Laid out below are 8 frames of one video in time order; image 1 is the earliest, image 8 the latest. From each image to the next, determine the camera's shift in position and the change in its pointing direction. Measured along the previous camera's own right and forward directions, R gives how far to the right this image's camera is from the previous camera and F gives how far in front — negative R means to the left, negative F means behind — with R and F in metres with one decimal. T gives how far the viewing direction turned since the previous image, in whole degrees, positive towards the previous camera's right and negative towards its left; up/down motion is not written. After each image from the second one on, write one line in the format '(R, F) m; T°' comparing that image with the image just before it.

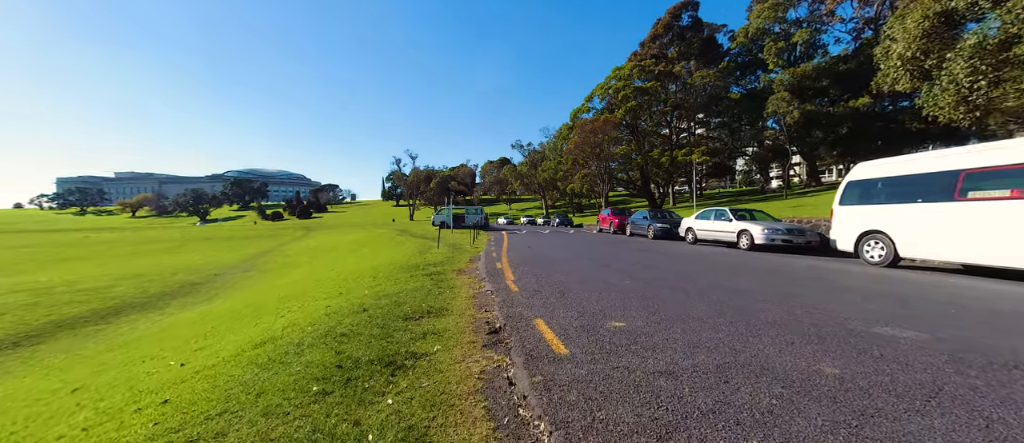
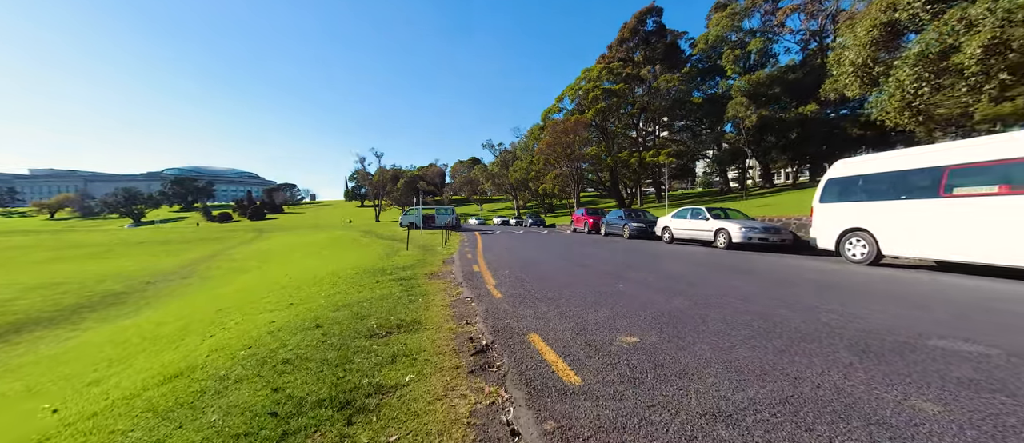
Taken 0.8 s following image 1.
(-0.2, +0.6) m; +5°
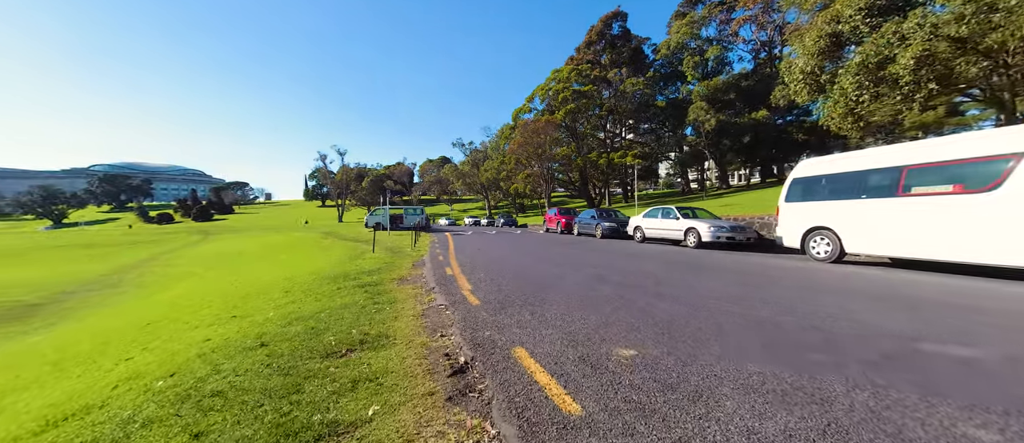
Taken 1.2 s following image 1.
(-0.1, +0.4) m; +5°
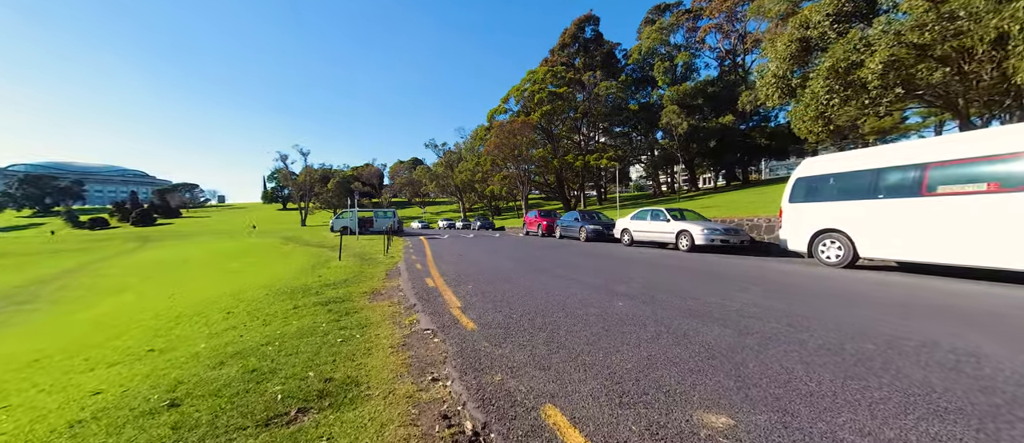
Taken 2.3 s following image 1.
(-0.3, +0.9) m; +4°
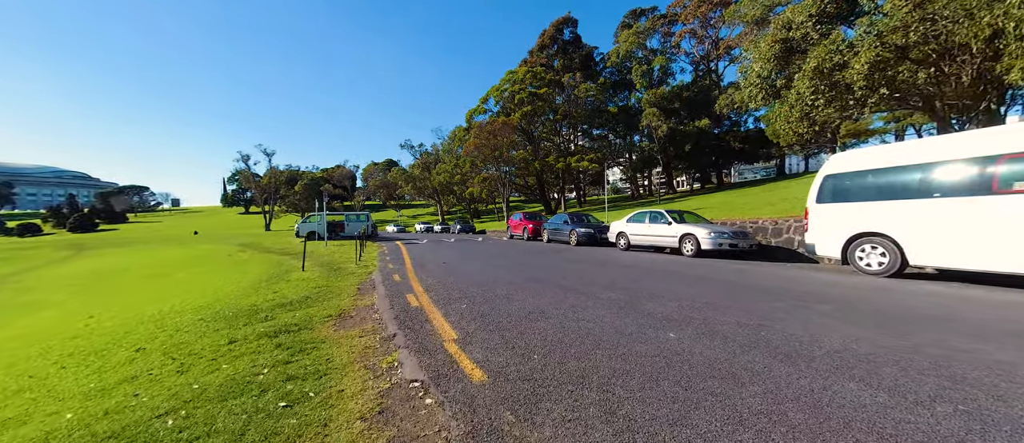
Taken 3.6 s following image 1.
(-0.3, +1.1) m; +3°
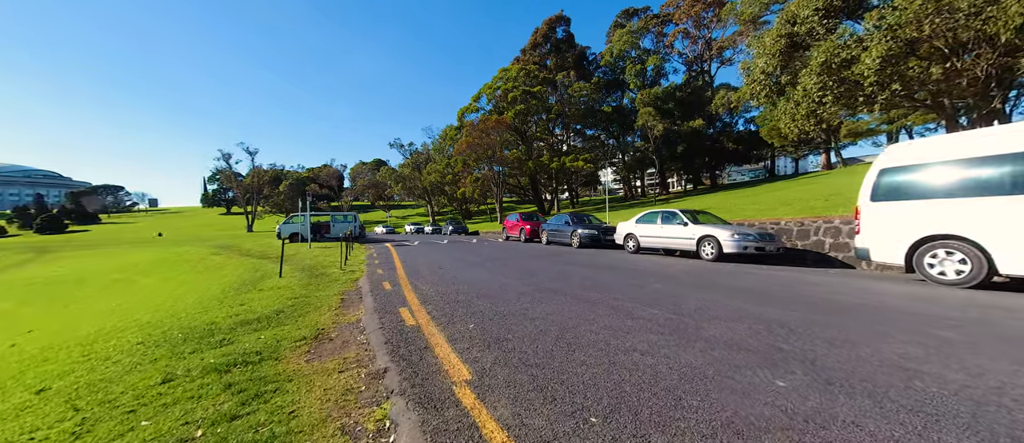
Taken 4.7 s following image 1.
(-0.3, +1.0) m; +1°
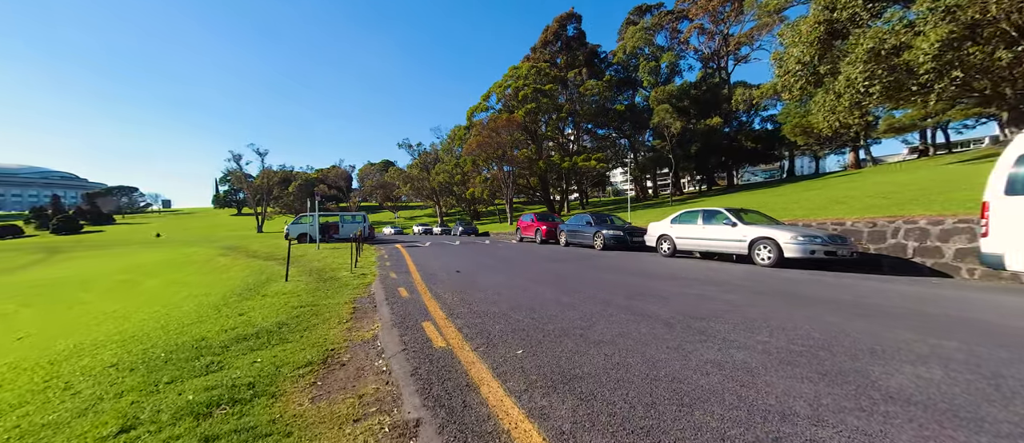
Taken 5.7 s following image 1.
(-0.5, +1.0) m; -1°
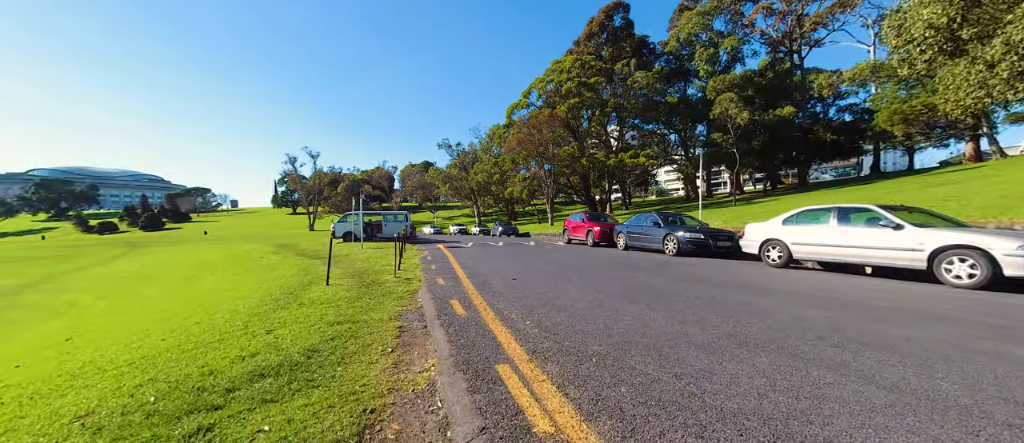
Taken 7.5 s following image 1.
(-0.8, +1.8) m; -6°
